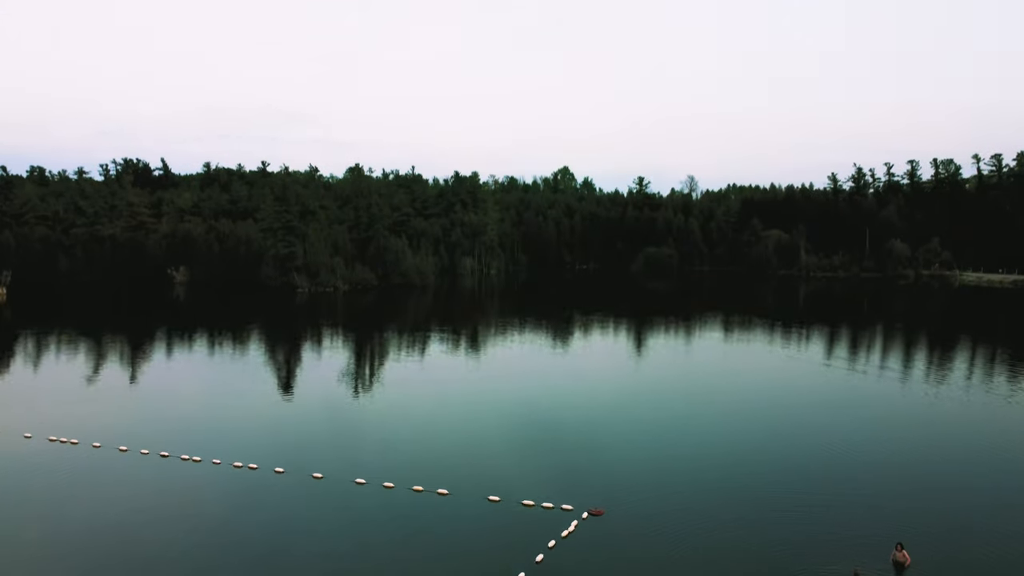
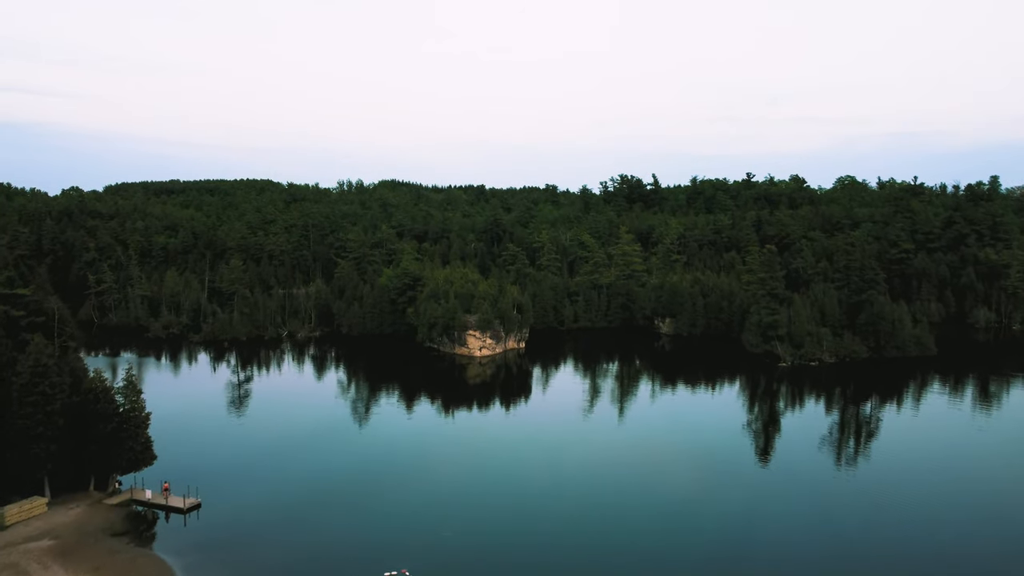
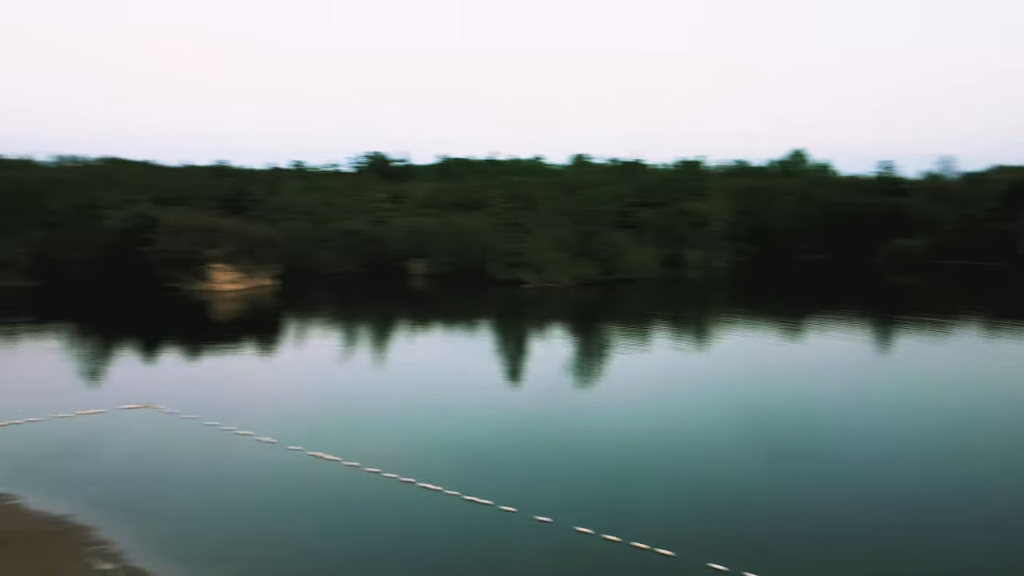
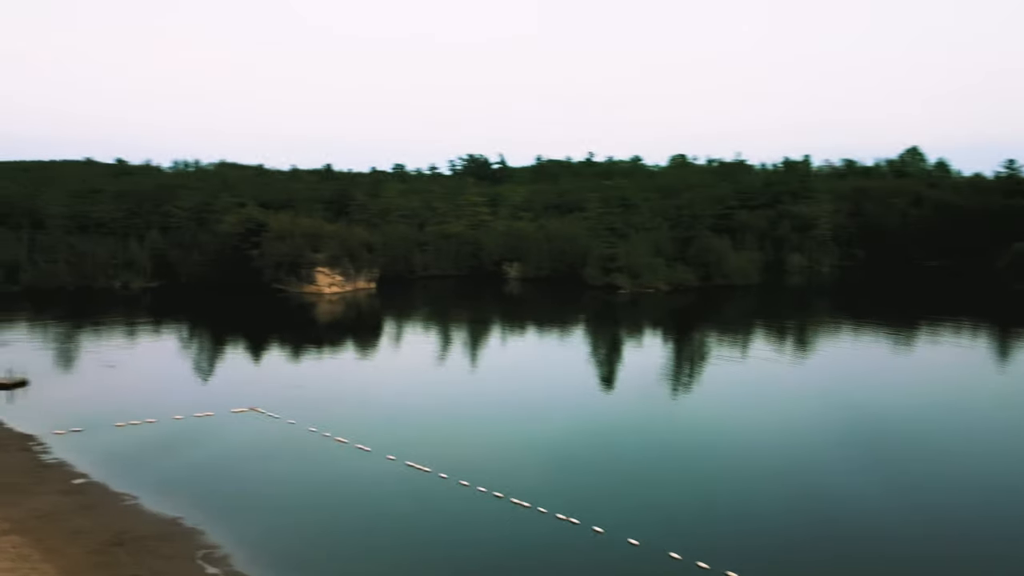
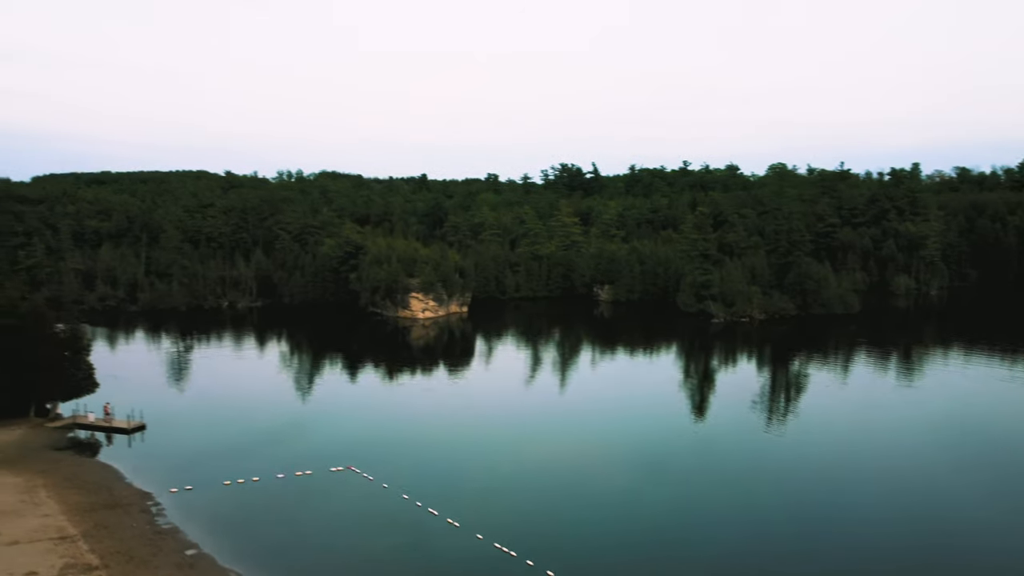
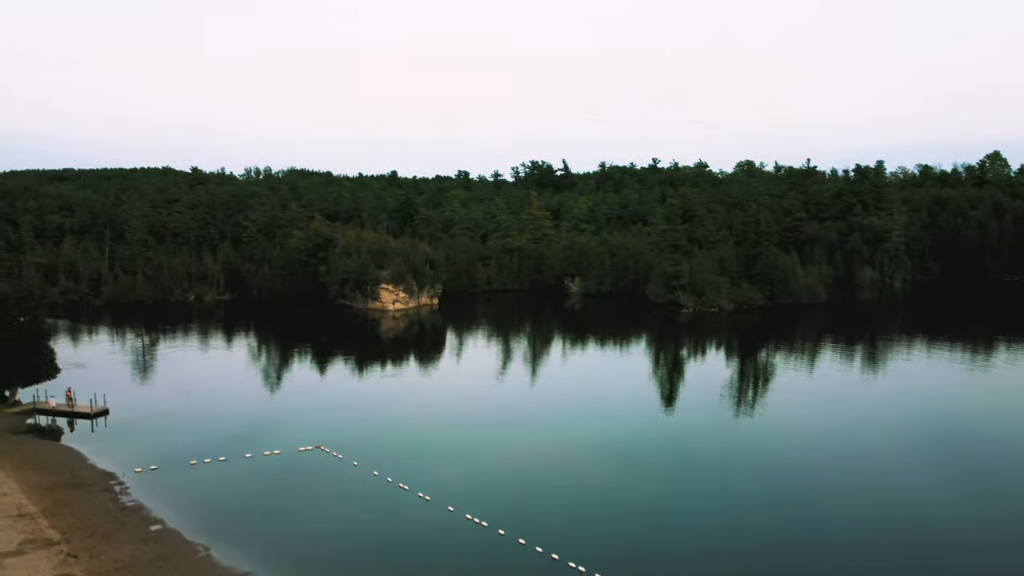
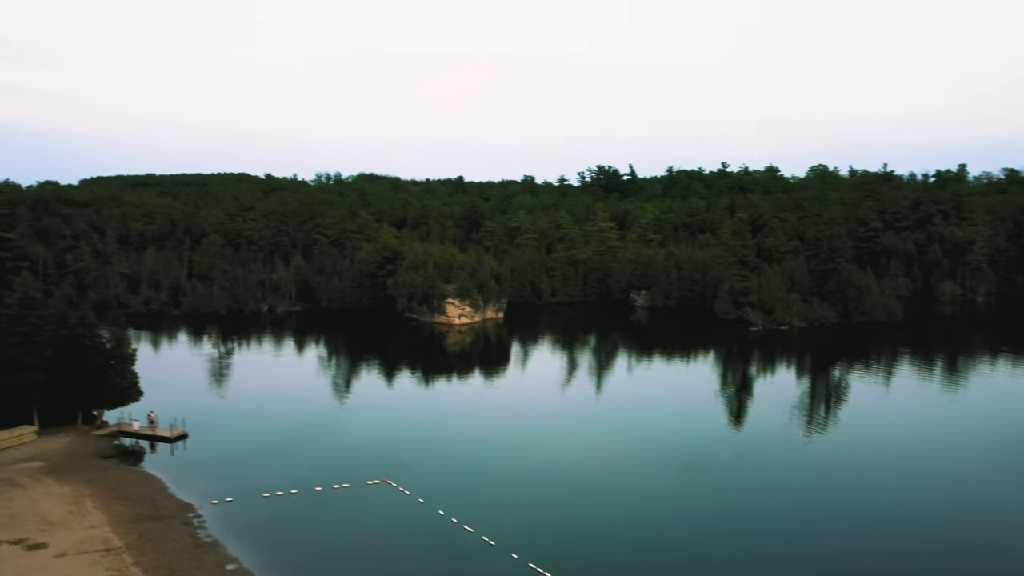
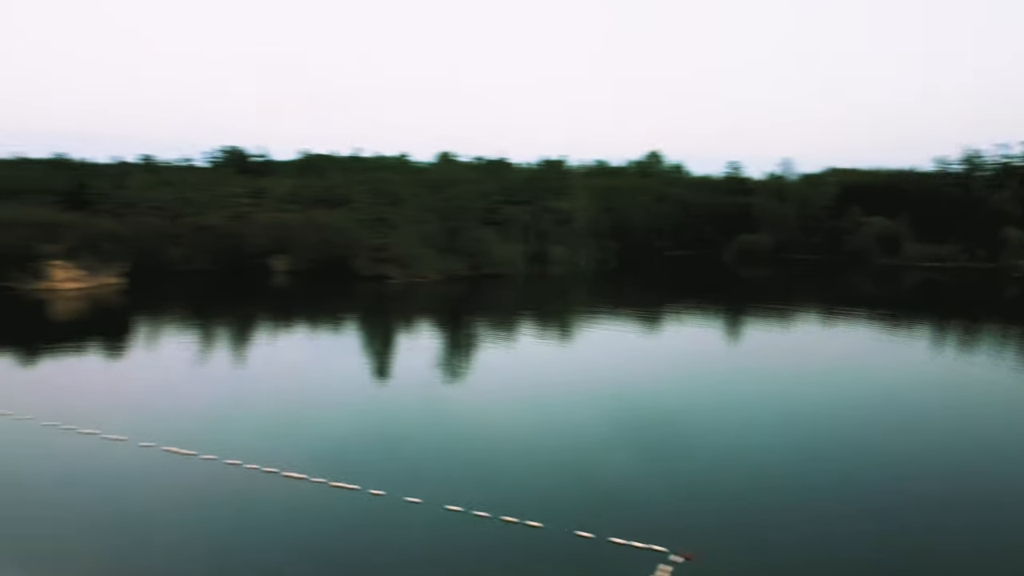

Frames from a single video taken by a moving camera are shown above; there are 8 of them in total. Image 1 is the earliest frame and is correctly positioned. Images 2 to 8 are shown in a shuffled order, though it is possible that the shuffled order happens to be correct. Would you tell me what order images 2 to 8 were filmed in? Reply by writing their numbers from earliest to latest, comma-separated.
8, 3, 4, 6, 5, 7, 2
